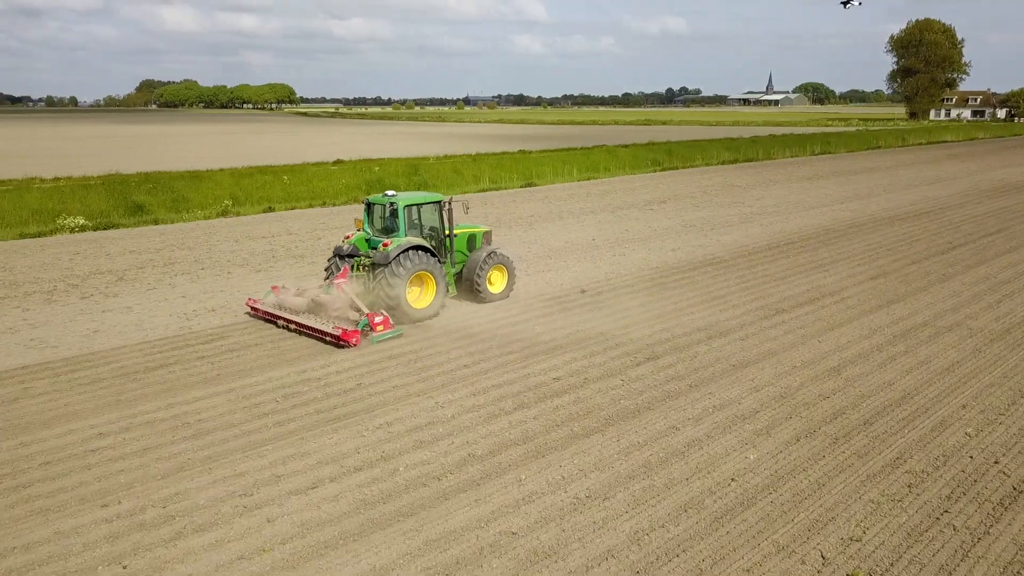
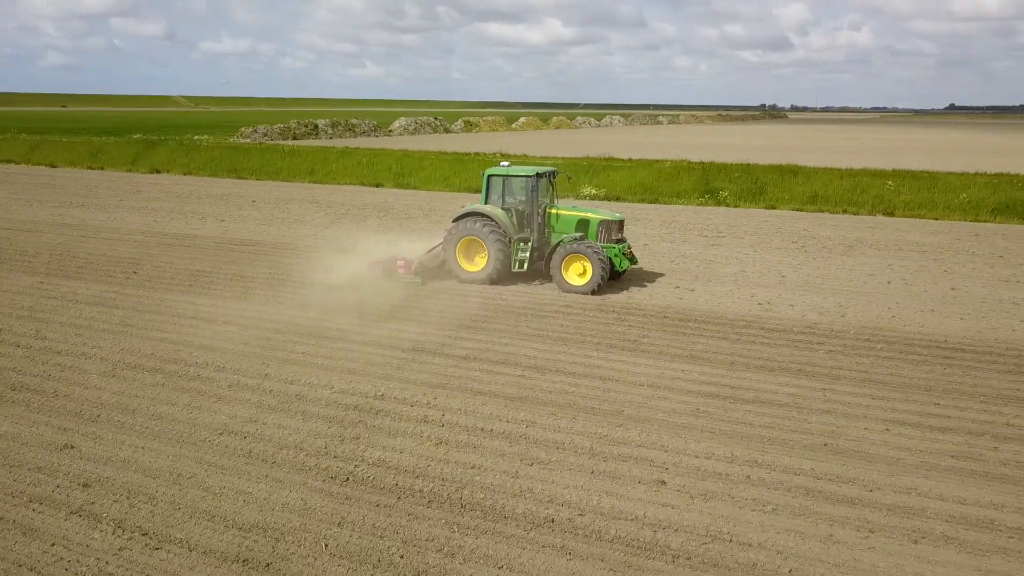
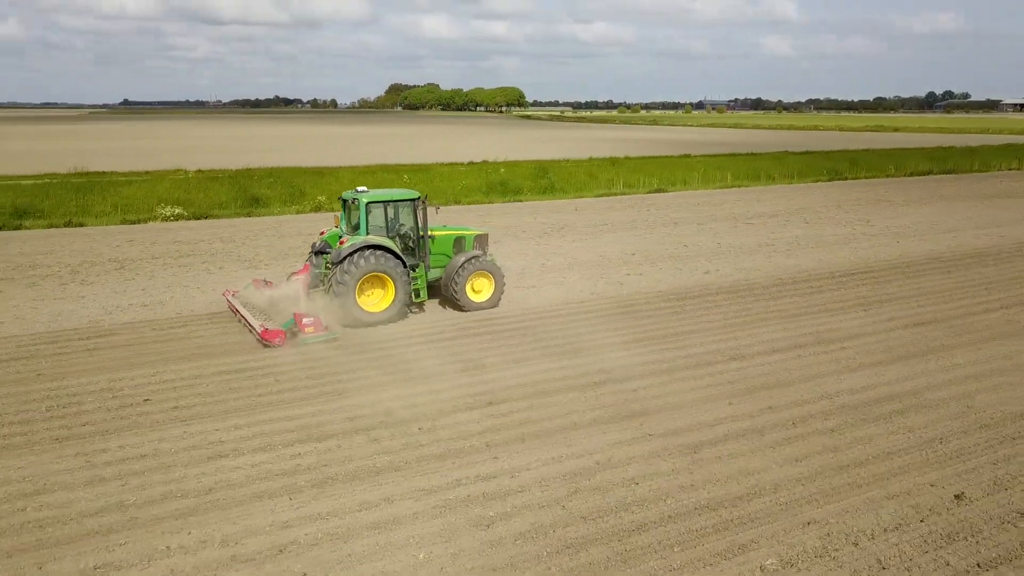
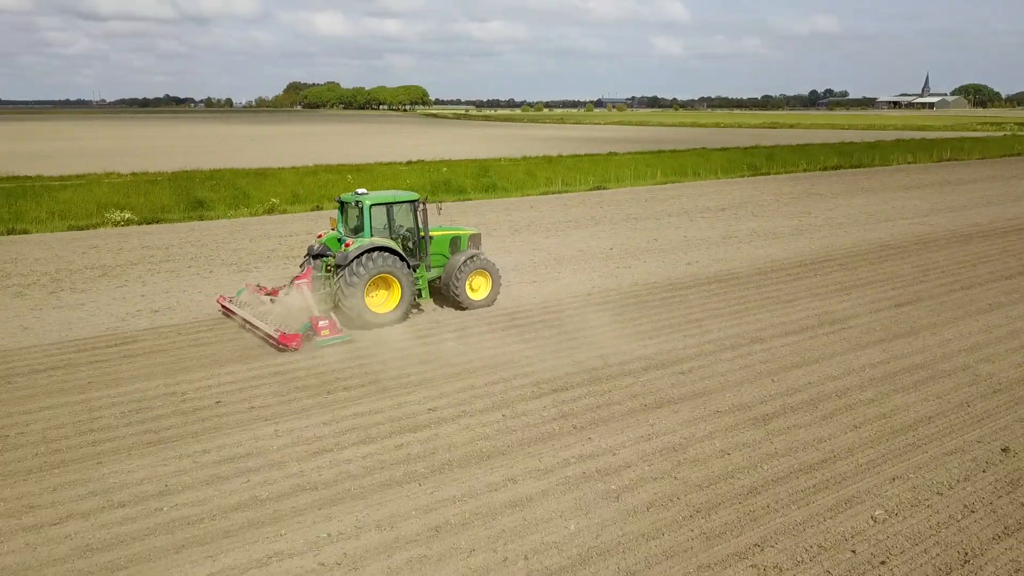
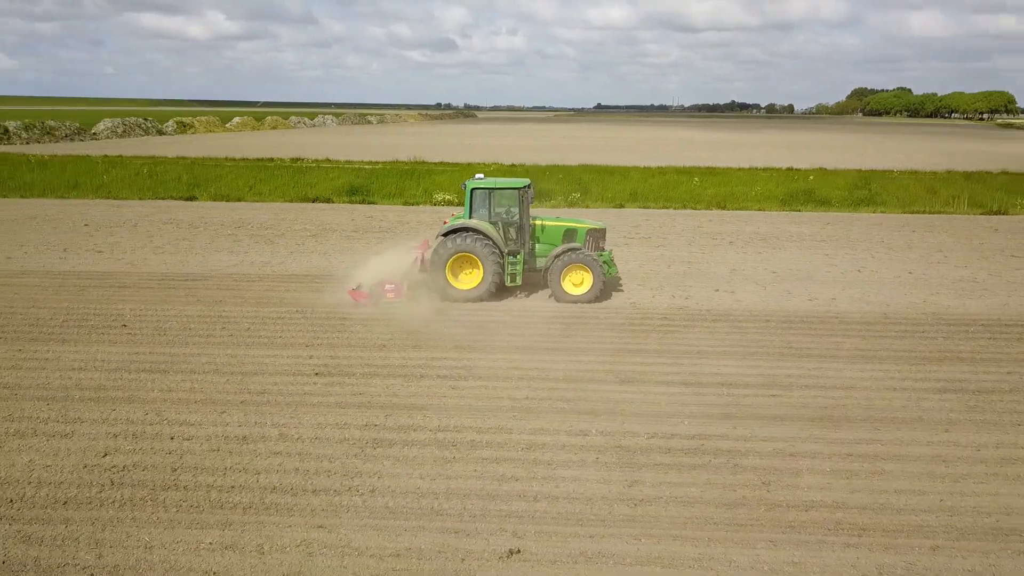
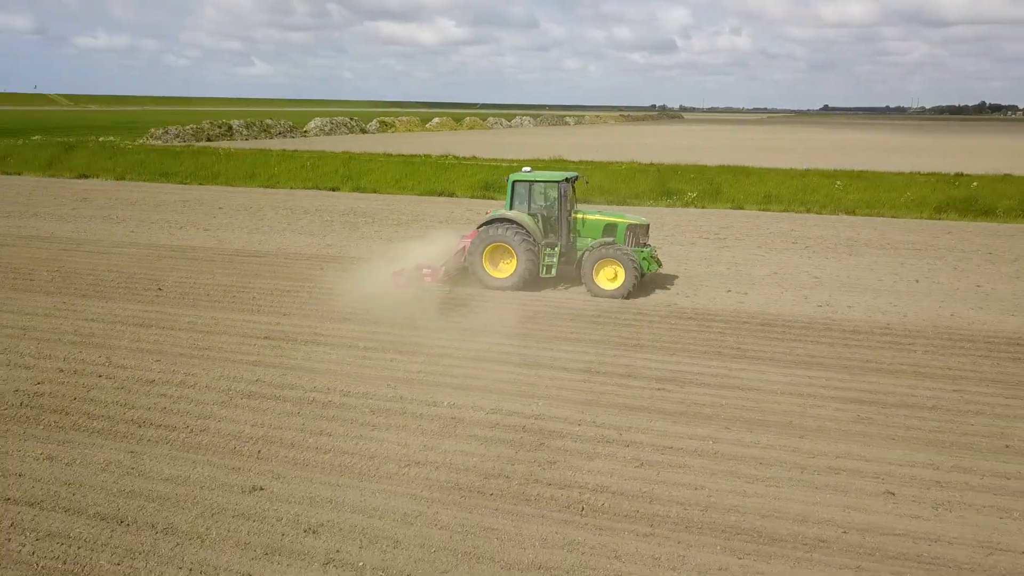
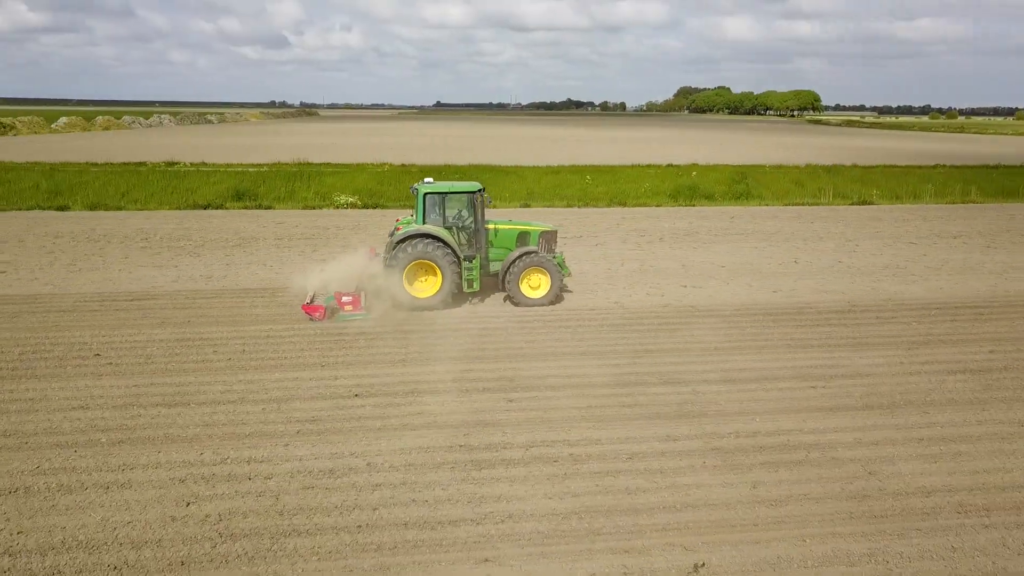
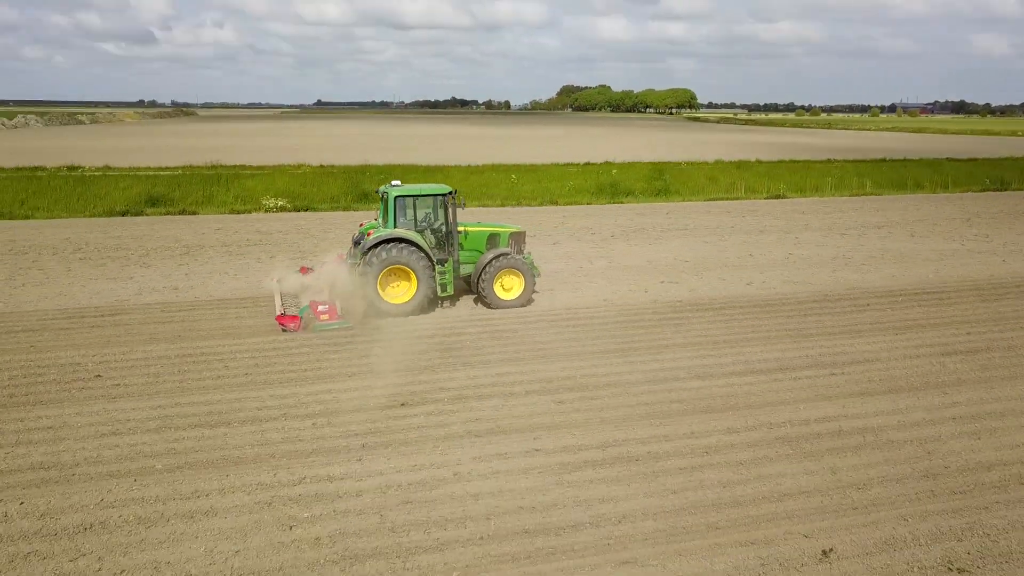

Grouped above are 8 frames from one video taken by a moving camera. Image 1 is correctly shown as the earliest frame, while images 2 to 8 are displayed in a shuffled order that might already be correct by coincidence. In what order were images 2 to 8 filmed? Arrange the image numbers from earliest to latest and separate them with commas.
4, 3, 8, 7, 5, 6, 2
